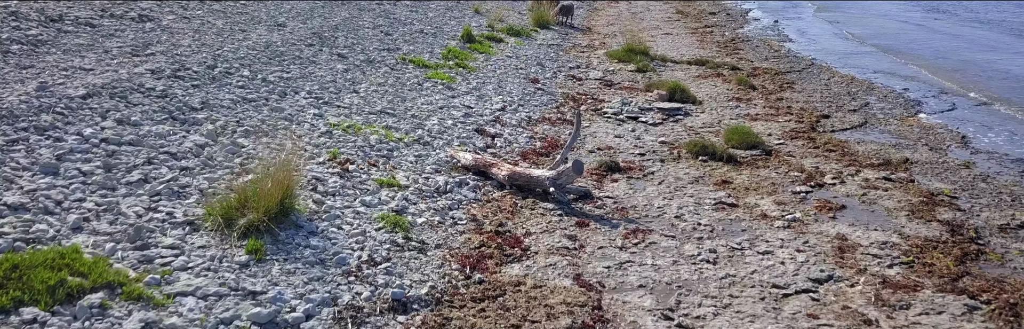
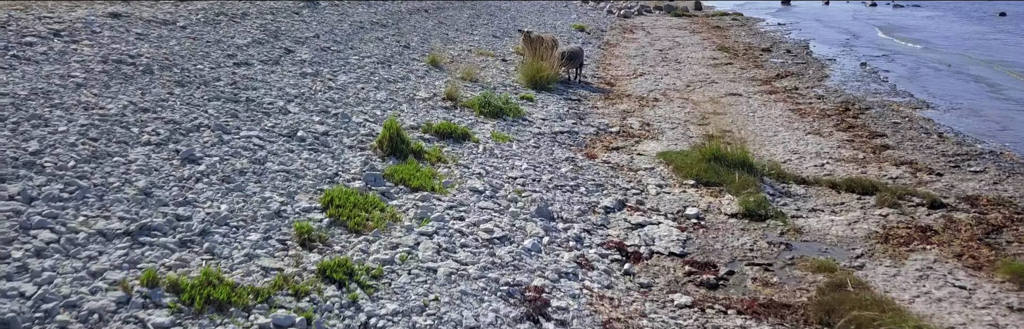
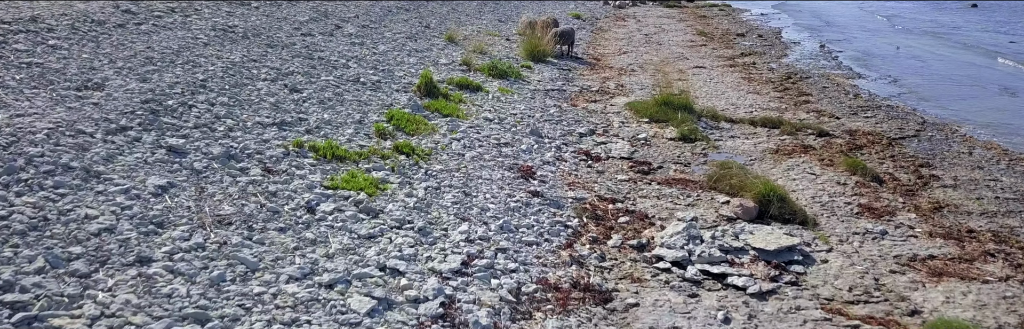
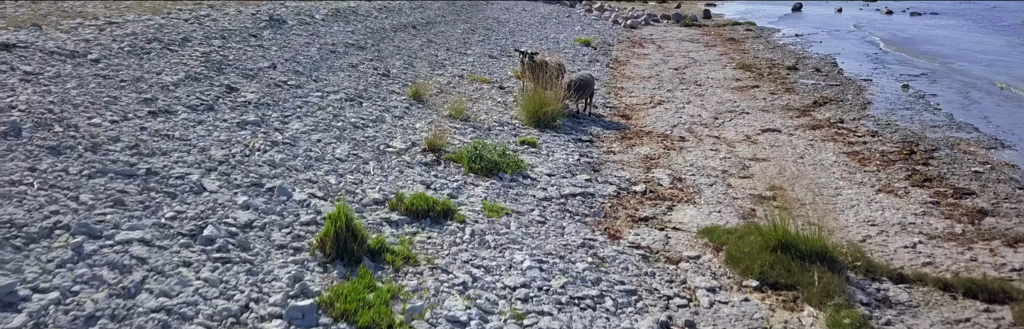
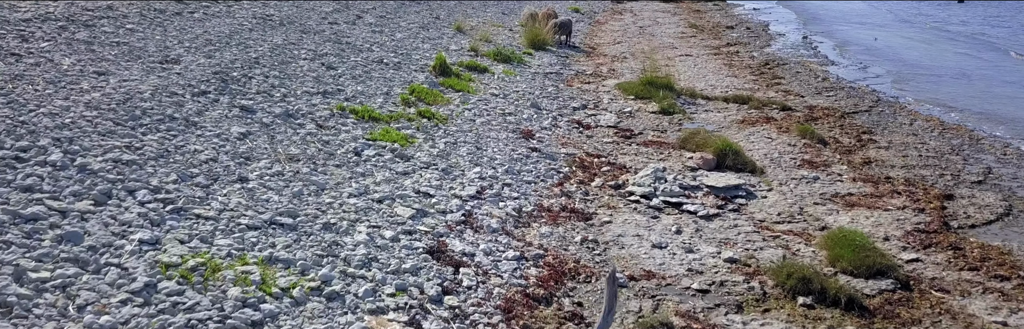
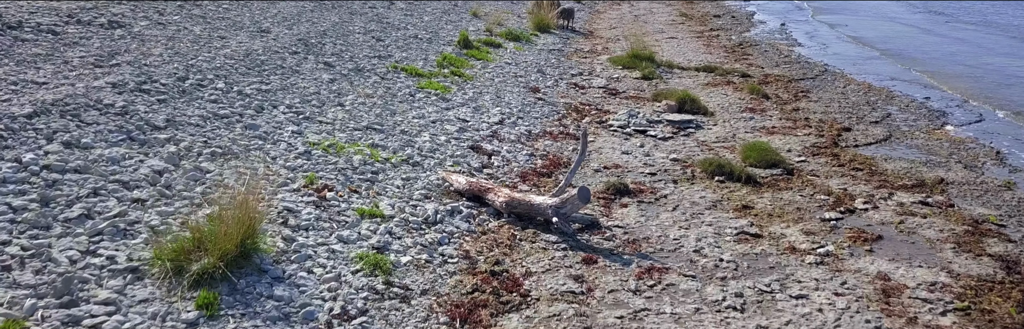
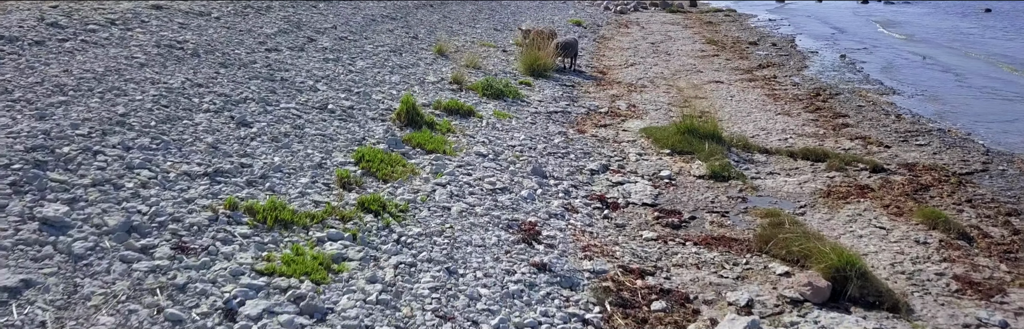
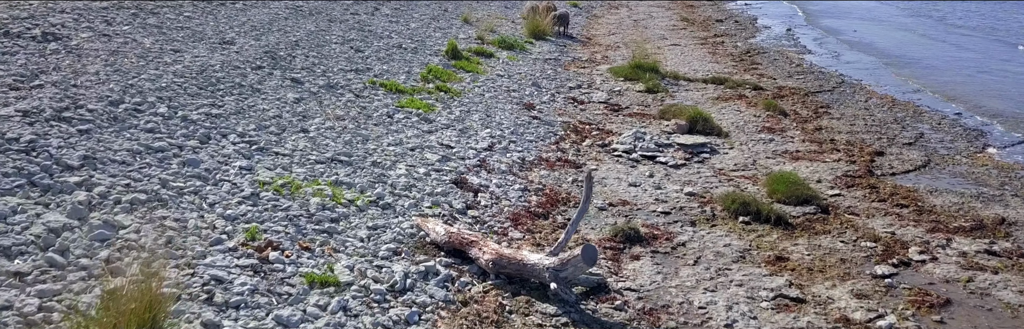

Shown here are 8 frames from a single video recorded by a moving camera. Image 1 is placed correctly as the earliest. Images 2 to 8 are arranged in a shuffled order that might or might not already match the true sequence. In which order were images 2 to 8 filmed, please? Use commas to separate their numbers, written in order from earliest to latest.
6, 8, 5, 3, 7, 2, 4
